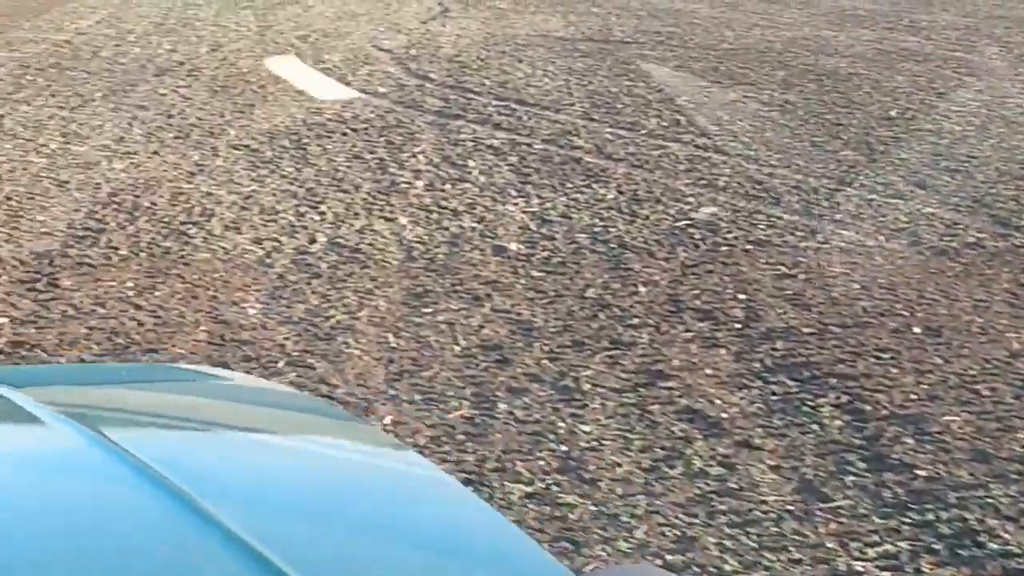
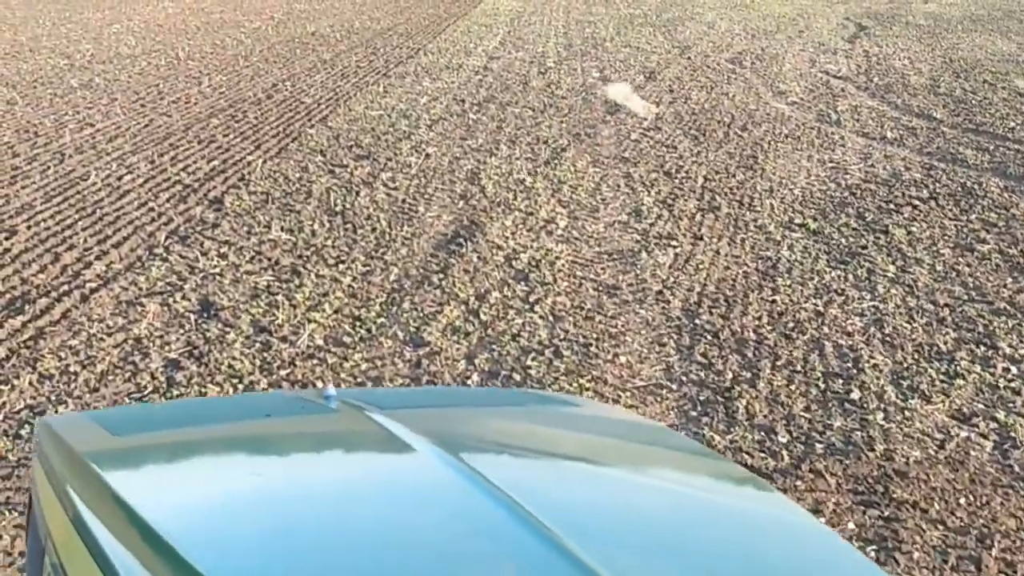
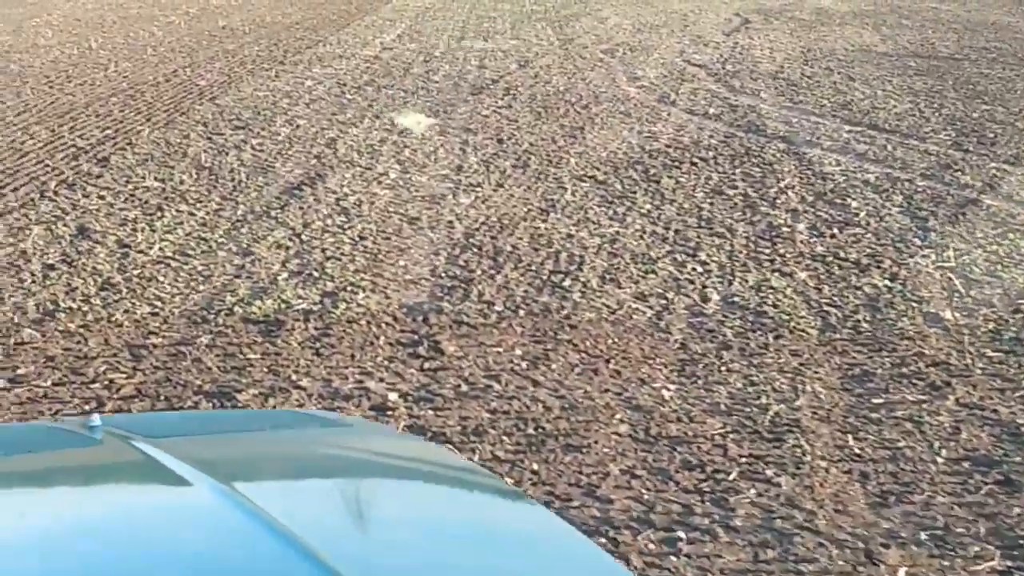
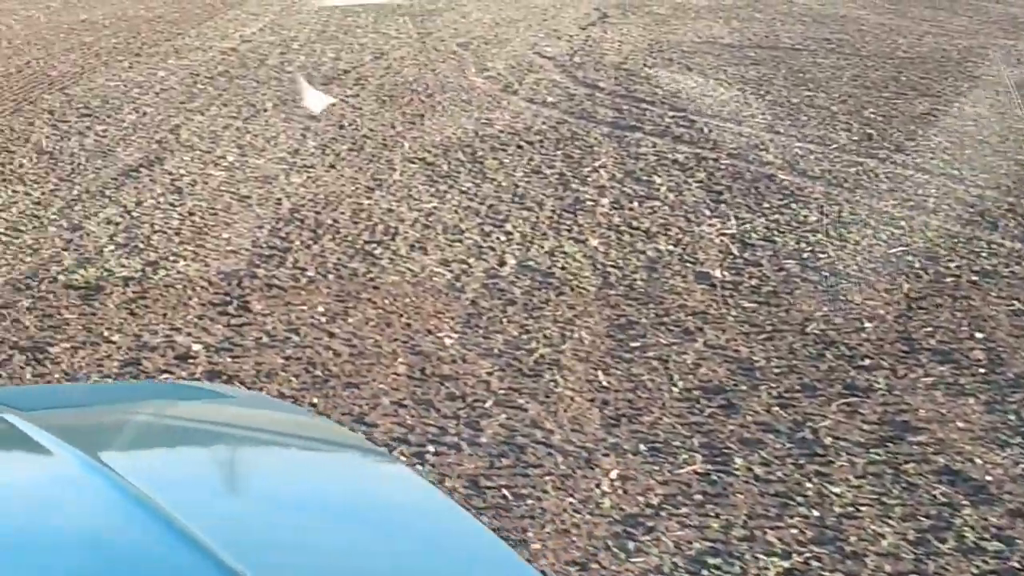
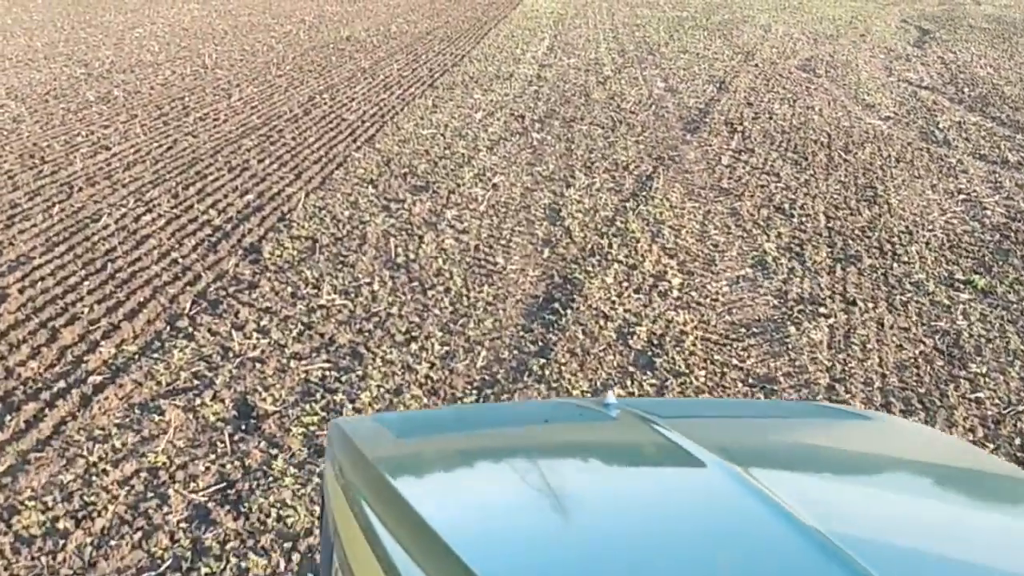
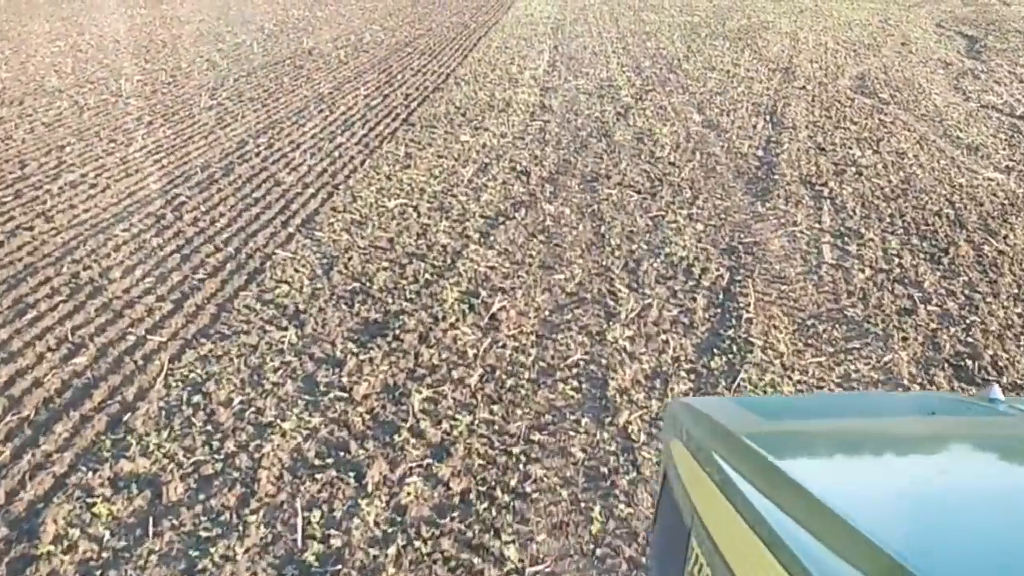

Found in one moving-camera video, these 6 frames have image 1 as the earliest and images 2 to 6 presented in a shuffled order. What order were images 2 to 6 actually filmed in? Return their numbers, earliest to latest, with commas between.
4, 3, 2, 5, 6
